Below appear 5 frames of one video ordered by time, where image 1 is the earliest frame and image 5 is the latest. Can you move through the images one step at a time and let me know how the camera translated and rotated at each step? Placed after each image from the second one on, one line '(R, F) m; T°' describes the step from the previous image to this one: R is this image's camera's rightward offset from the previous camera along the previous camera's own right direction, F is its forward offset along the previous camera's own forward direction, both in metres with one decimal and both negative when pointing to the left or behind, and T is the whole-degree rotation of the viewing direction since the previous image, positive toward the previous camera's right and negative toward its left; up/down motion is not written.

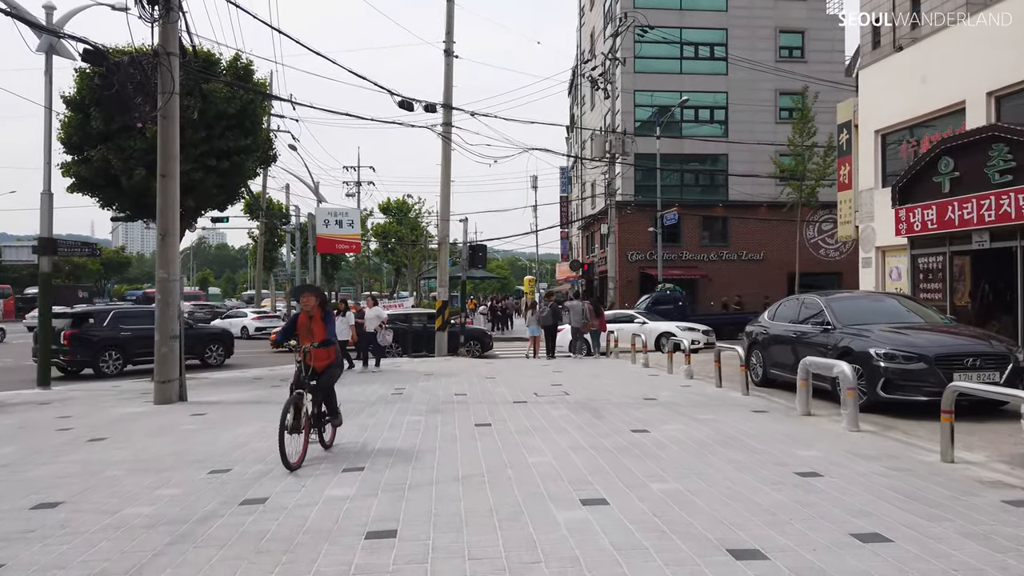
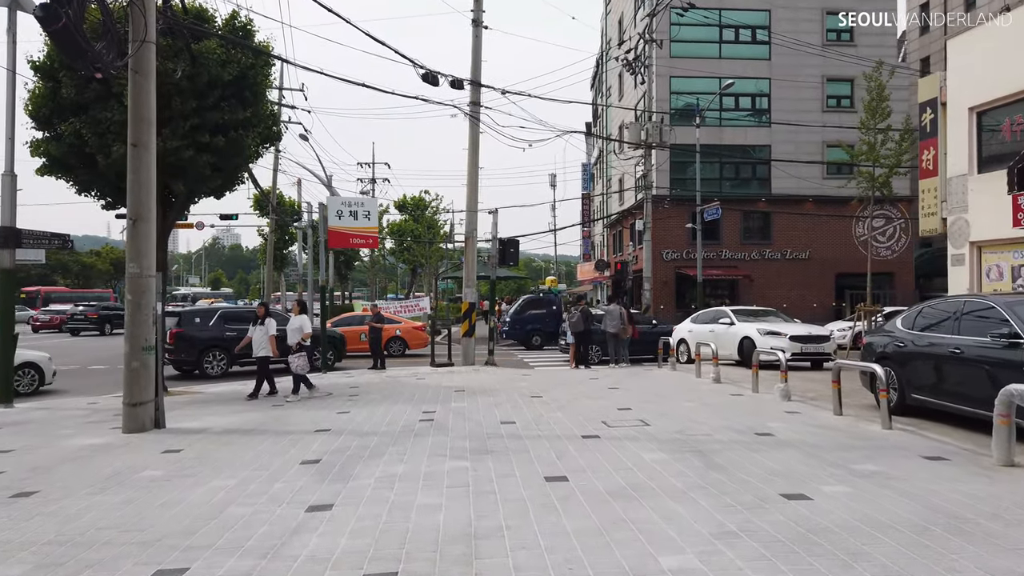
(-0.6, +2.6) m; -1°
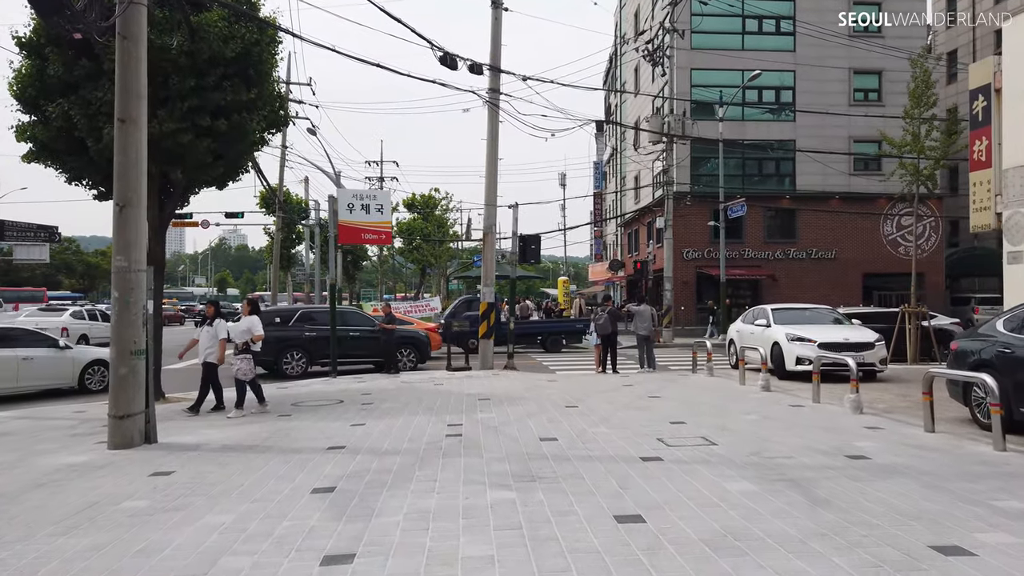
(-0.4, +1.3) m; 0°
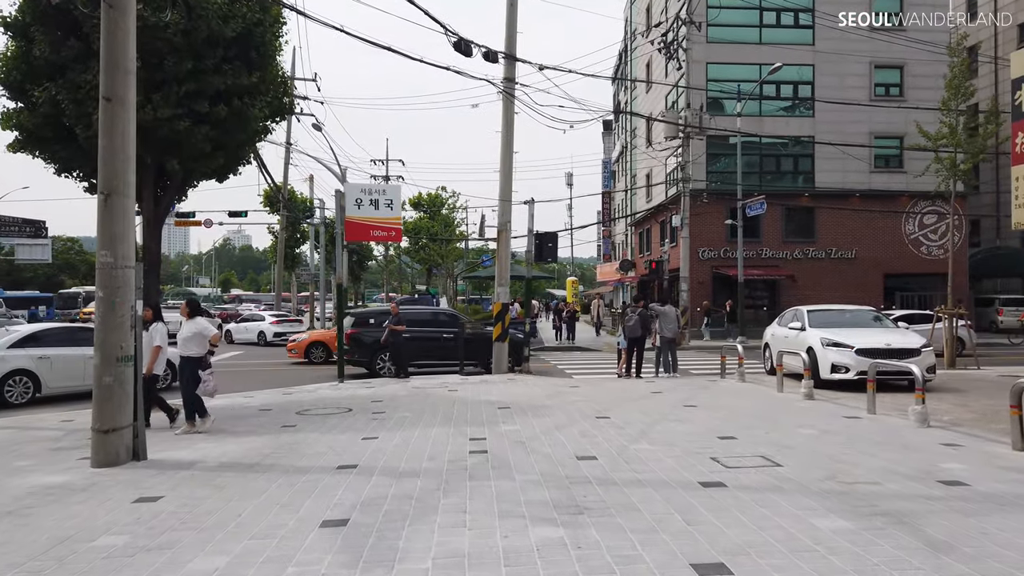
(-0.3, +1.0) m; 0°
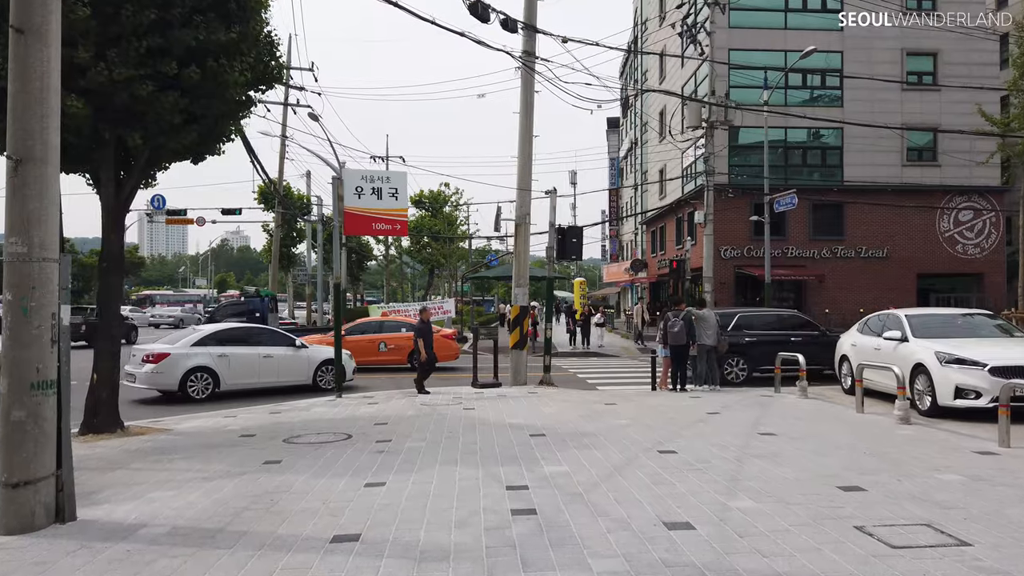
(-0.5, +2.1) m; 0°
